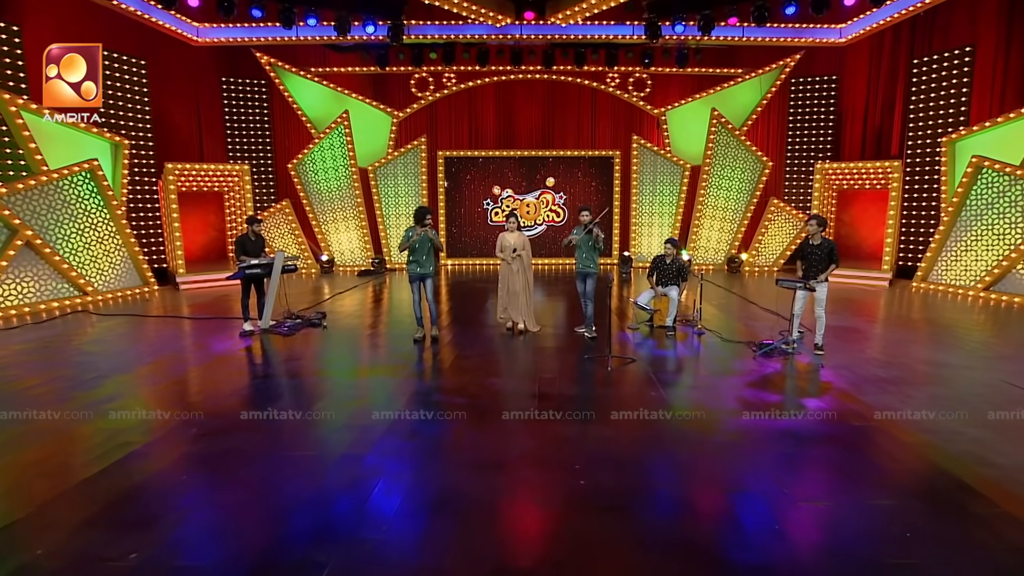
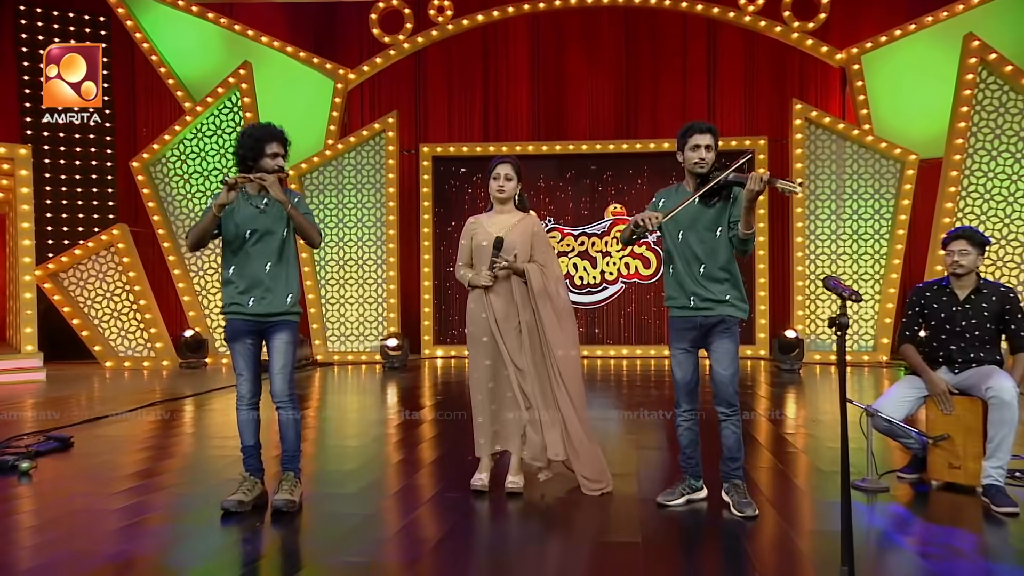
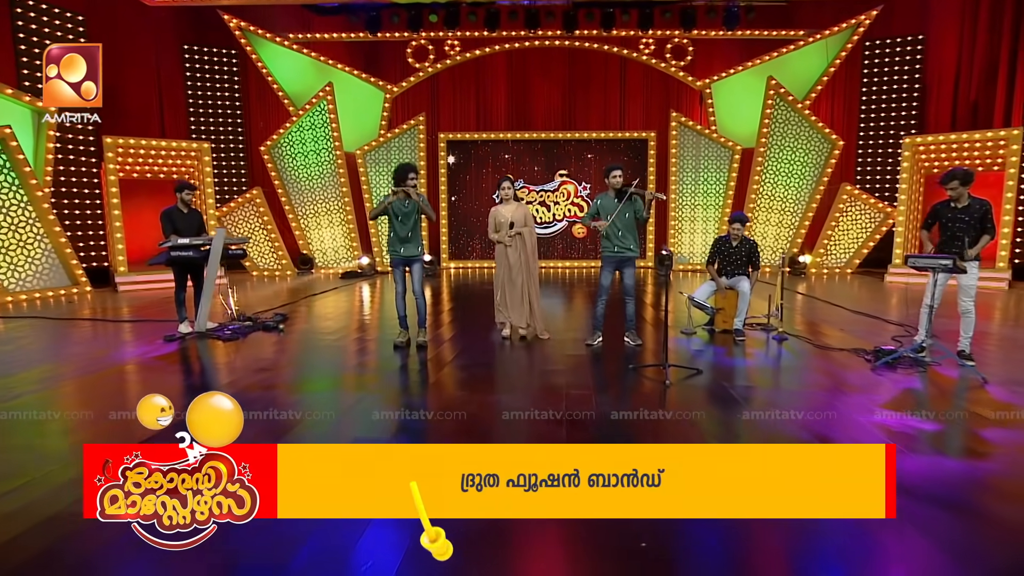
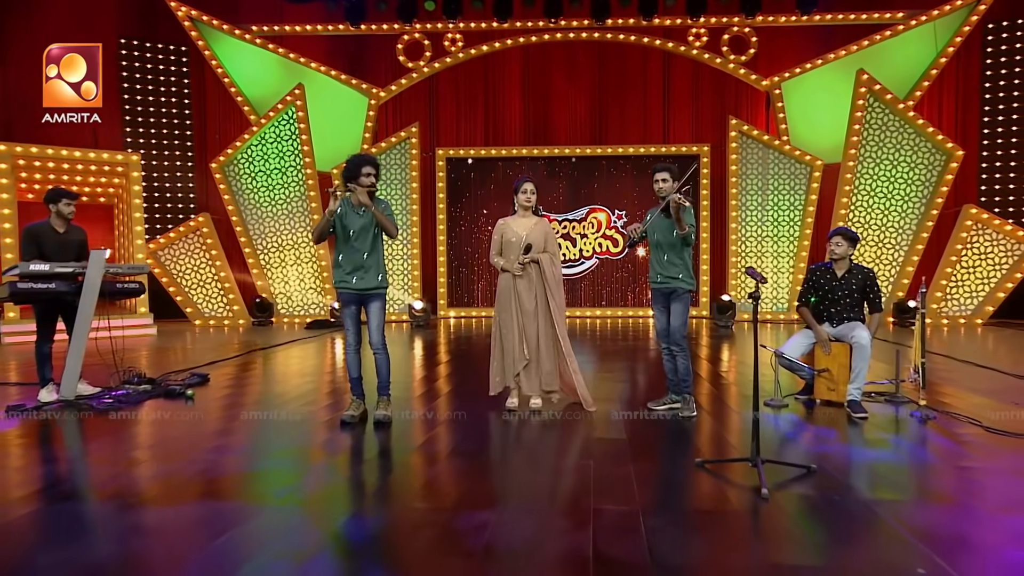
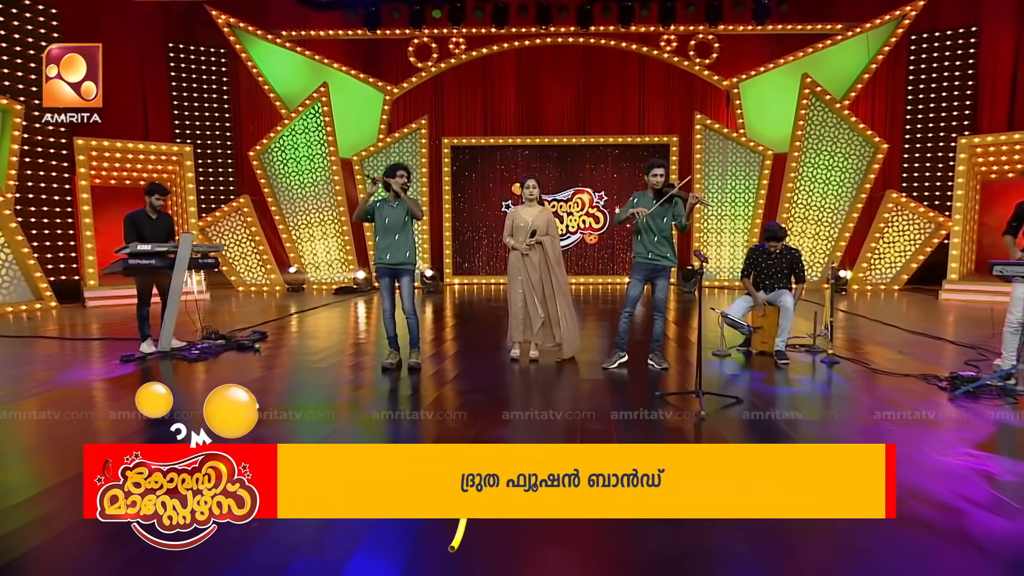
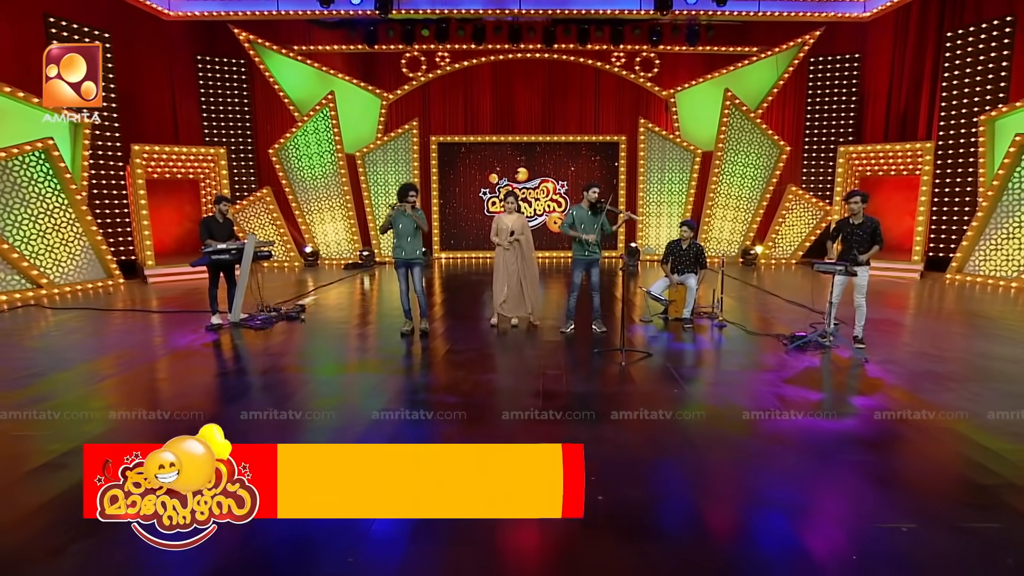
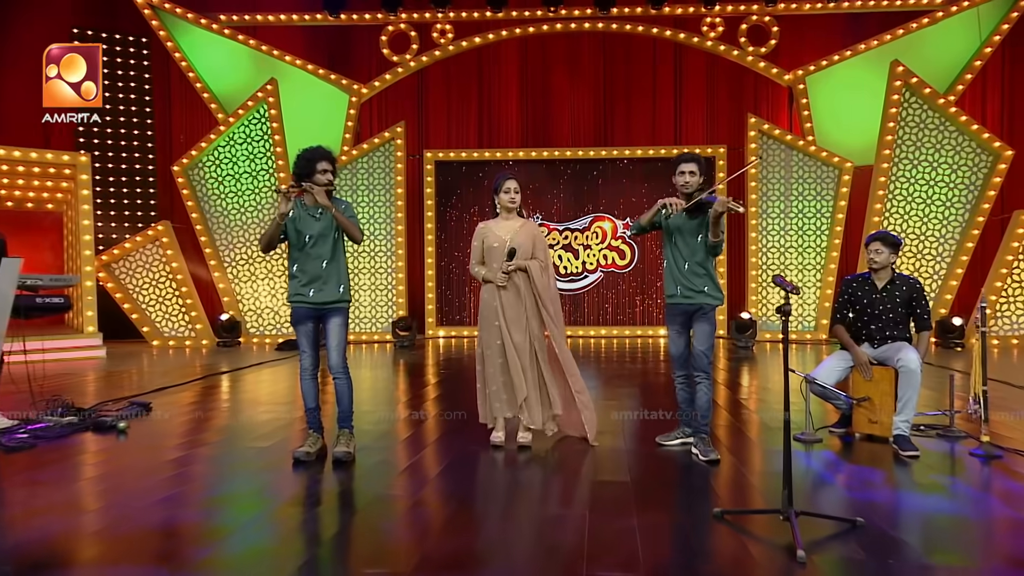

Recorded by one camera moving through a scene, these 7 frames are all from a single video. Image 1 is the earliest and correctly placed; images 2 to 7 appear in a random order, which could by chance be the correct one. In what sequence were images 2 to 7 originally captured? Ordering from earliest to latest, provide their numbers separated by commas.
6, 3, 5, 4, 7, 2
